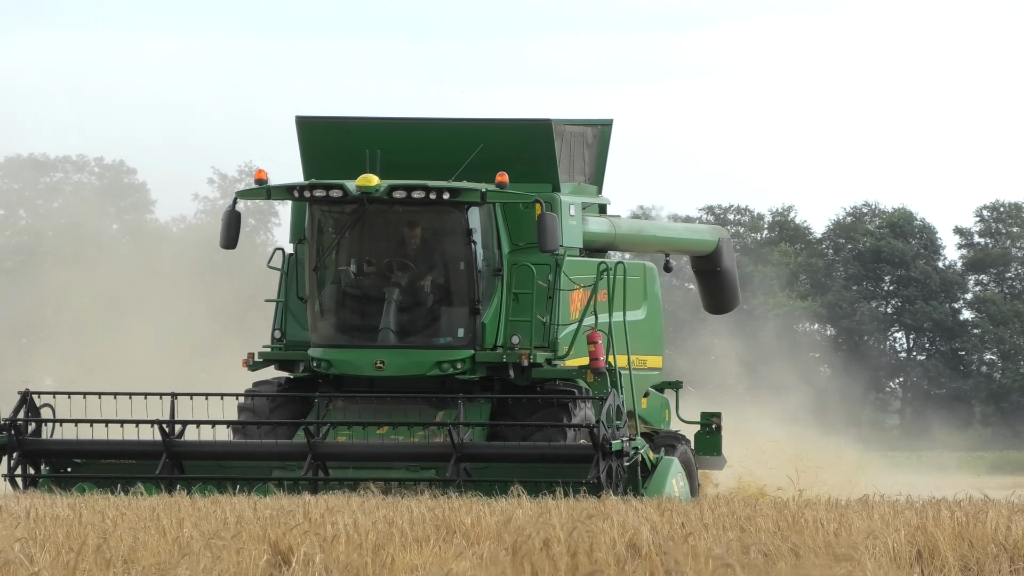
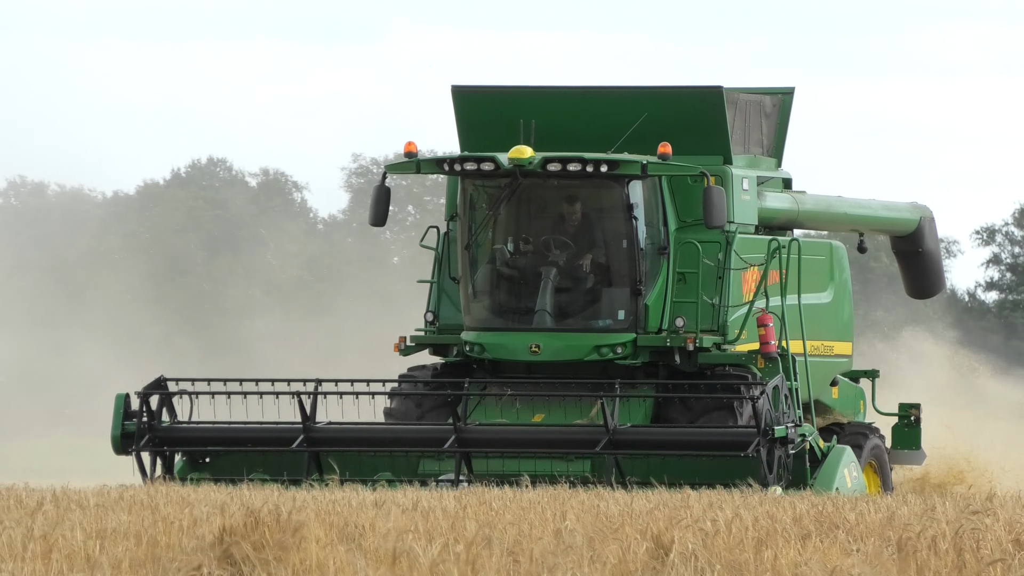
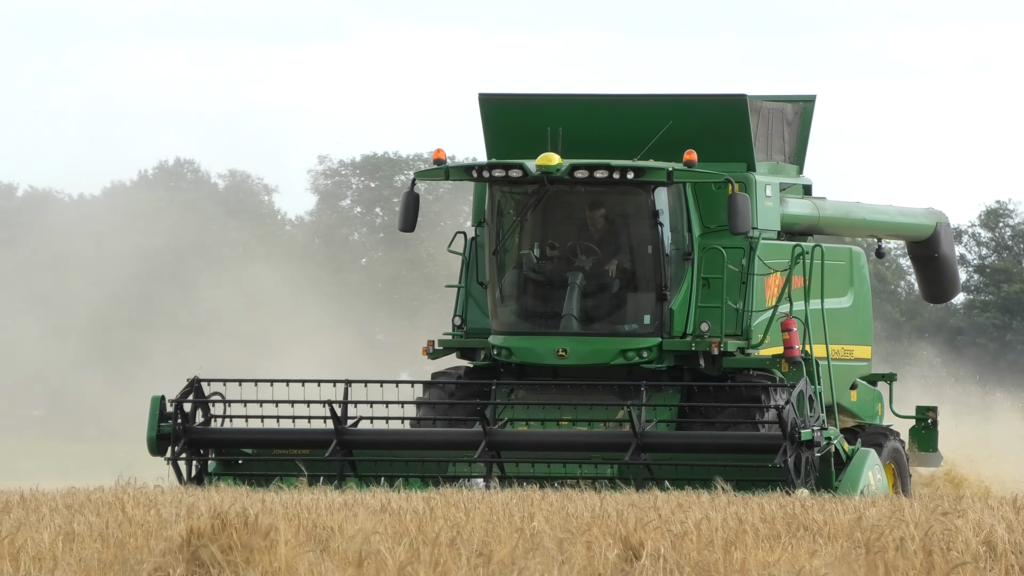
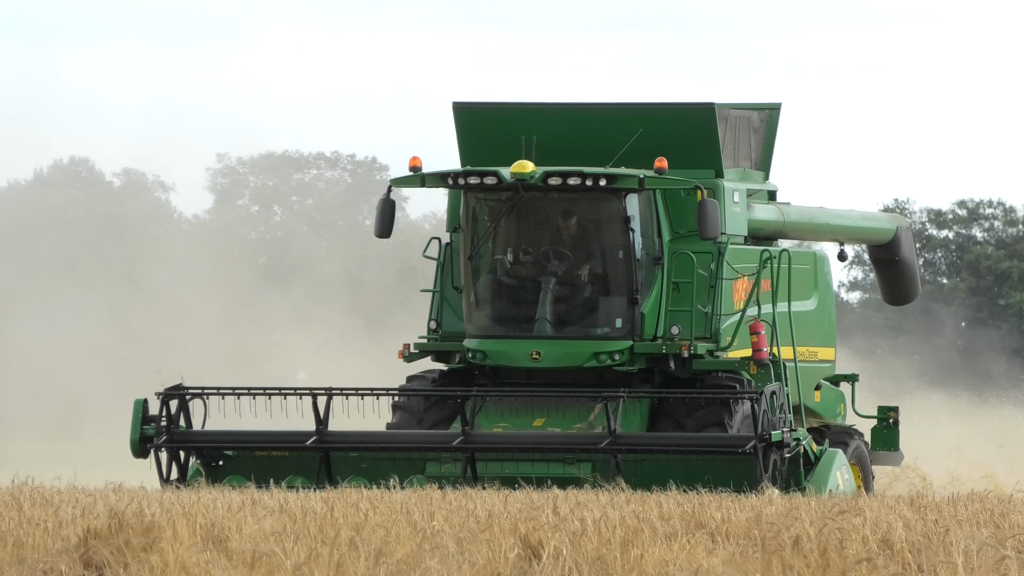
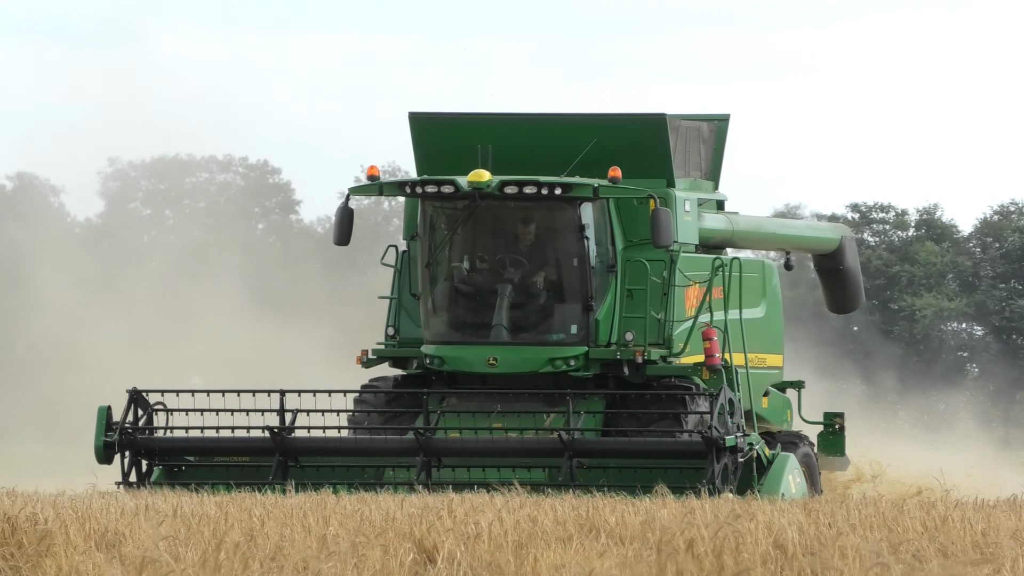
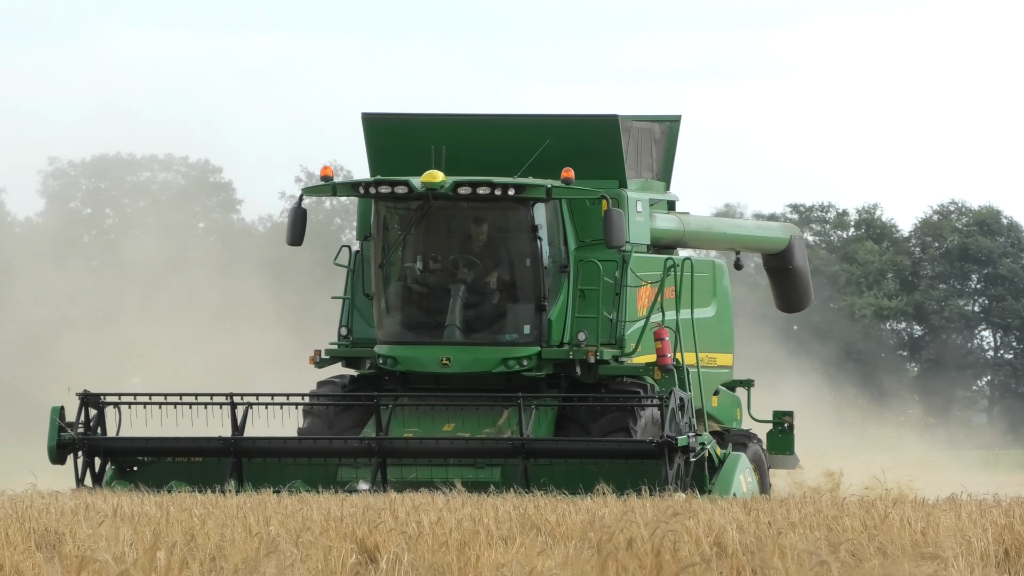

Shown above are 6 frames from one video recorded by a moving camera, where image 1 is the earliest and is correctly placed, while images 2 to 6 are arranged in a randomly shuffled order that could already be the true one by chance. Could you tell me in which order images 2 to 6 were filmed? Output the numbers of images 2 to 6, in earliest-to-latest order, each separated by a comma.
6, 5, 4, 3, 2
